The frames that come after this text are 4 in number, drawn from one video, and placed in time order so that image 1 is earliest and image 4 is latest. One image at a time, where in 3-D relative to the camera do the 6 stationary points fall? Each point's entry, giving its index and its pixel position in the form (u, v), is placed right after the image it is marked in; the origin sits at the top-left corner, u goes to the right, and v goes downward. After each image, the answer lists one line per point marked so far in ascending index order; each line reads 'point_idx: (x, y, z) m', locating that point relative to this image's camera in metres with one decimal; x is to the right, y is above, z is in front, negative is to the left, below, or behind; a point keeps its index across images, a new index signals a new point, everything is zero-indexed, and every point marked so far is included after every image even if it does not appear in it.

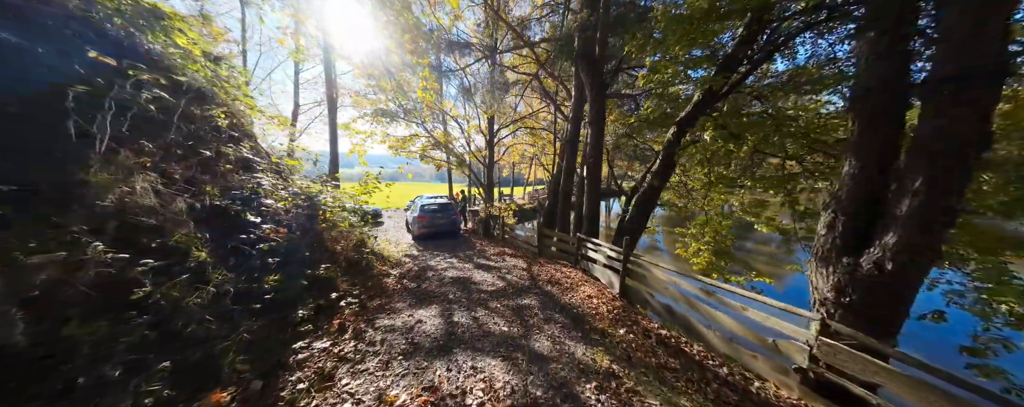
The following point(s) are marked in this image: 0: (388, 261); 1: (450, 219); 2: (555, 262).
0: (-3.1, -1.4, +6.4) m
1: (-2.5, -0.6, +10.6) m
2: (+1.1, -1.5, +6.6) m
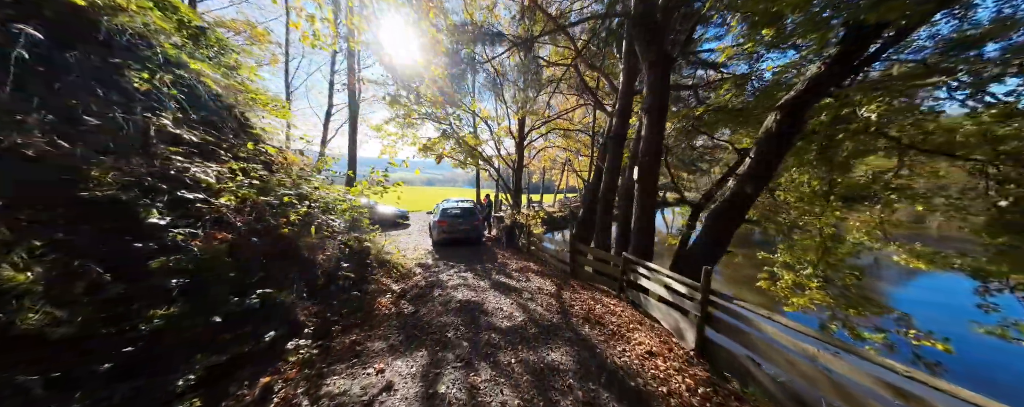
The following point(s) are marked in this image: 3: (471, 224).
0: (-2.6, -1.5, +5.5) m
1: (-1.5, -0.8, +9.6) m
2: (+1.6, -1.7, +5.2) m
3: (-1.5, -0.8, +9.6) m
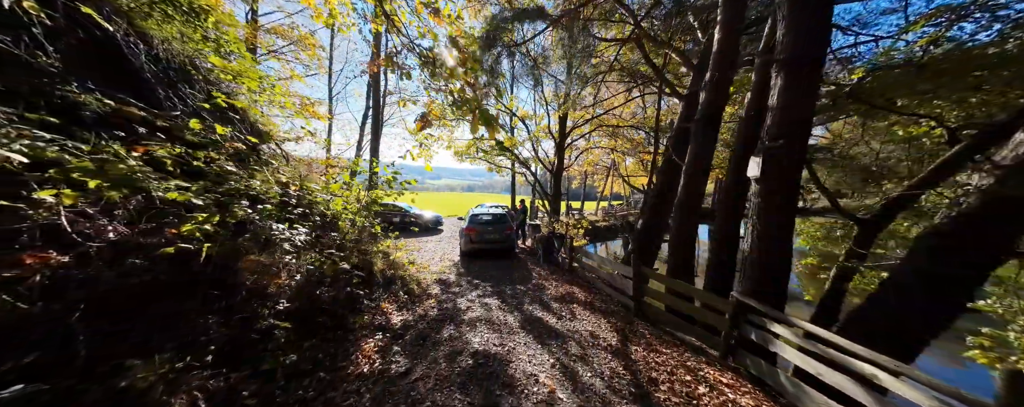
0: (-1.9, -1.5, +4.4) m
1: (-0.3, -1.0, +8.3) m
2: (+2.2, -1.9, +3.5) m
3: (-0.3, -1.0, +8.3) m
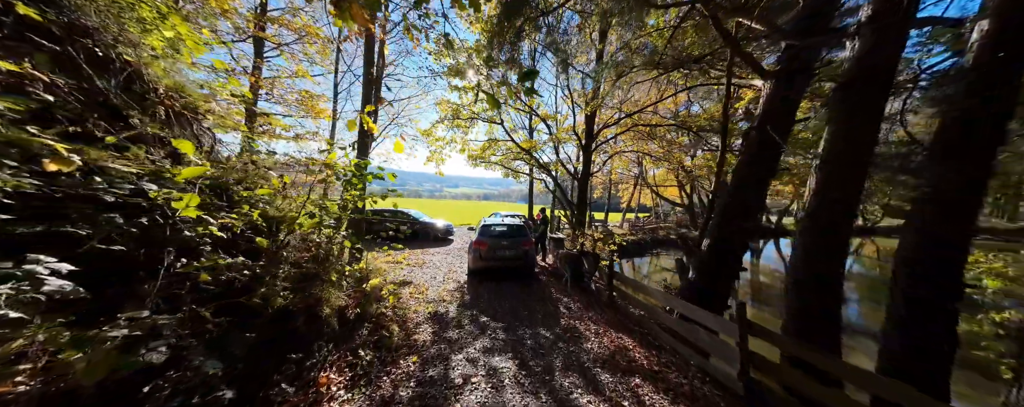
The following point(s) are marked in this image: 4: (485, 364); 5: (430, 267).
0: (-1.6, -1.6, +2.9) m
1: (+0.2, -1.3, +6.7) m
2: (+2.4, -2.0, +1.7) m
3: (+0.2, -1.2, +6.6) m
4: (-0.3, -1.8, +3.0) m
5: (-2.5, -1.9, +7.7) m
